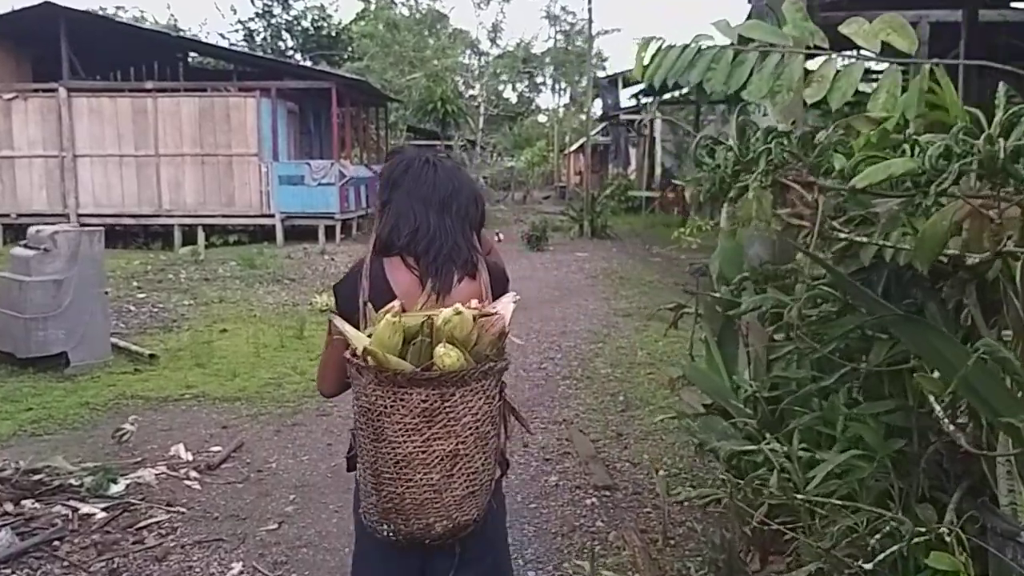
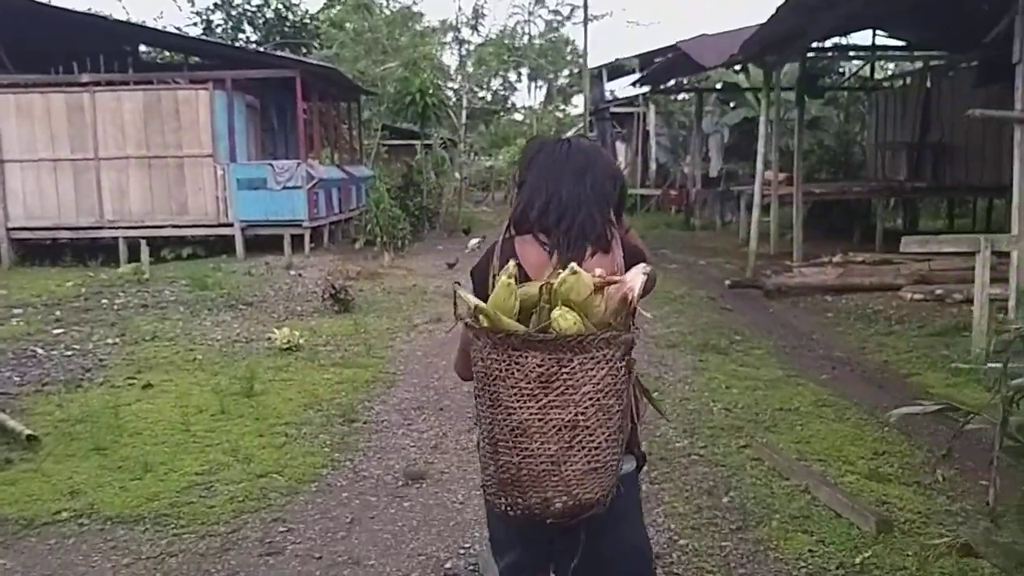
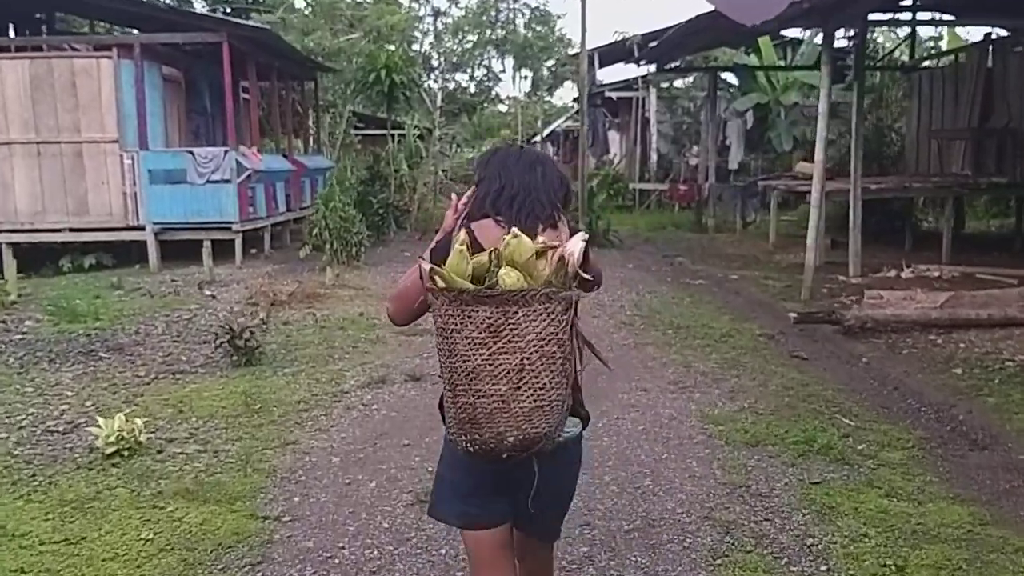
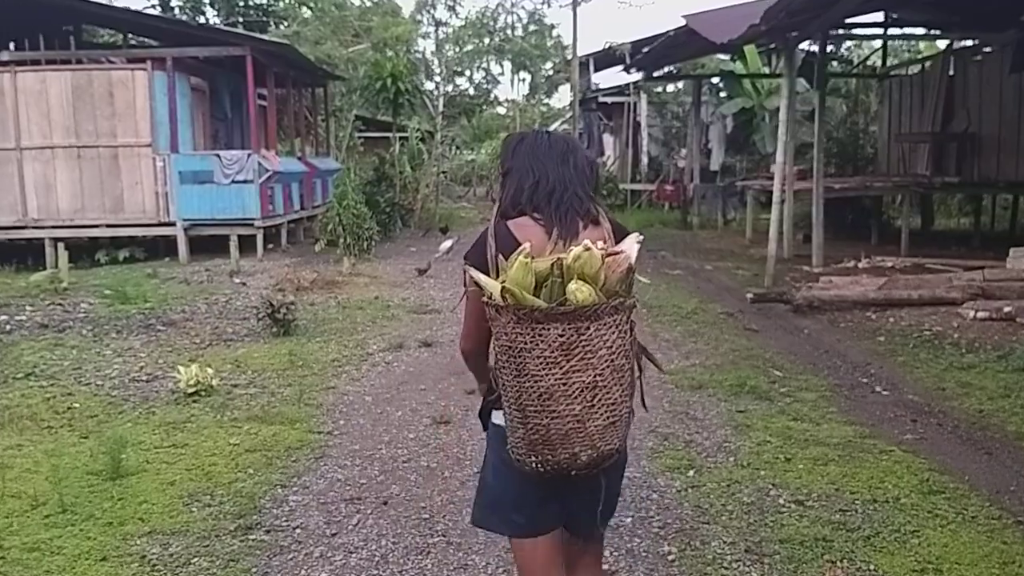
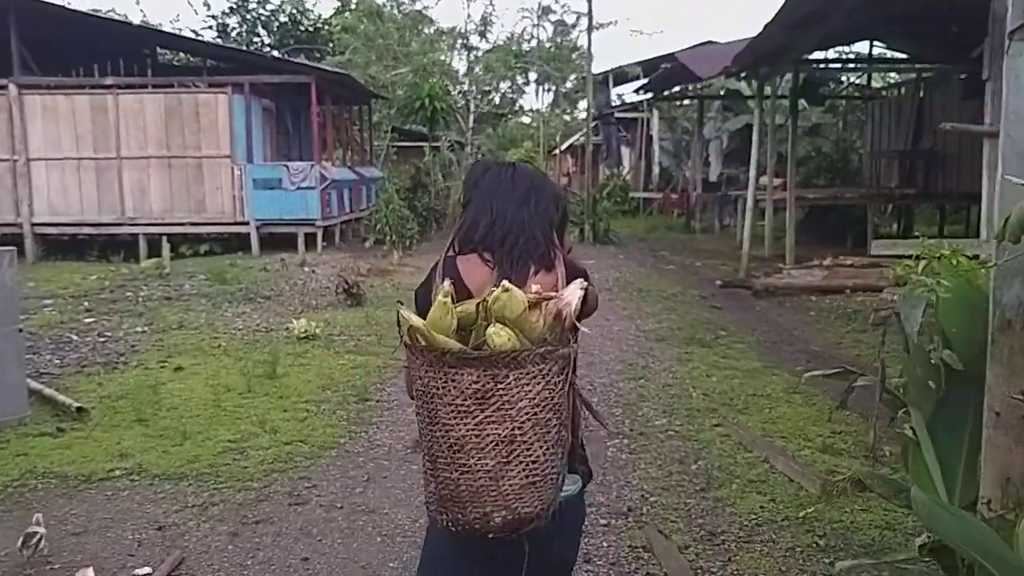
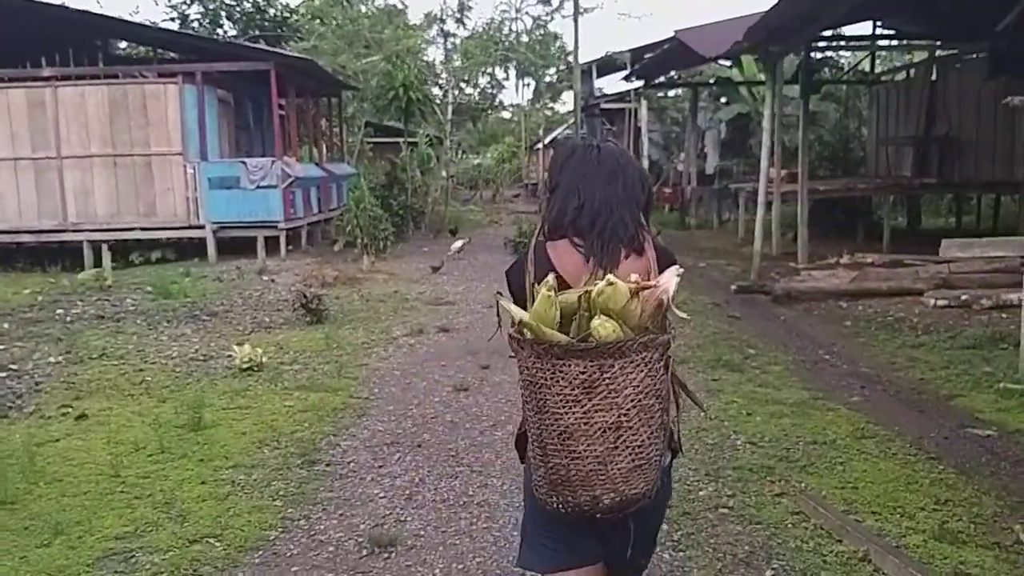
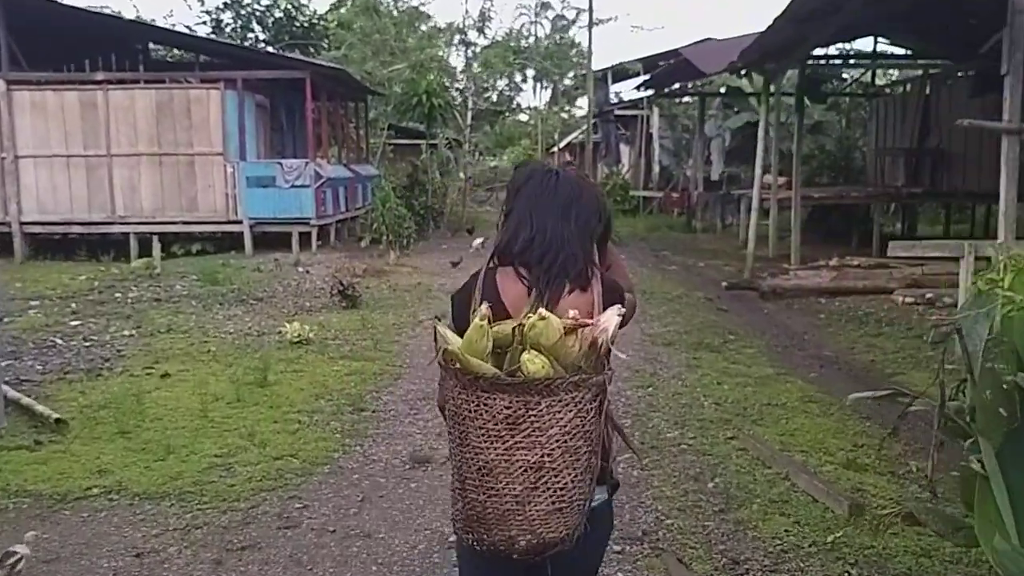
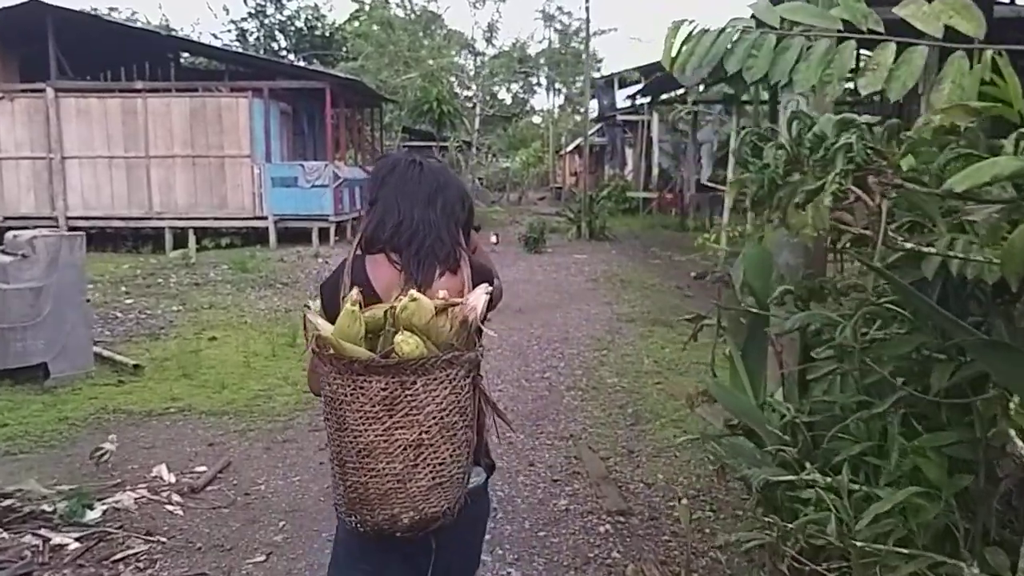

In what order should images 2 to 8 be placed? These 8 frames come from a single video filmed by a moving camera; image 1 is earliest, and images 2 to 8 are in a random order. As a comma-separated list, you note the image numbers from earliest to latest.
8, 5, 7, 2, 6, 4, 3
